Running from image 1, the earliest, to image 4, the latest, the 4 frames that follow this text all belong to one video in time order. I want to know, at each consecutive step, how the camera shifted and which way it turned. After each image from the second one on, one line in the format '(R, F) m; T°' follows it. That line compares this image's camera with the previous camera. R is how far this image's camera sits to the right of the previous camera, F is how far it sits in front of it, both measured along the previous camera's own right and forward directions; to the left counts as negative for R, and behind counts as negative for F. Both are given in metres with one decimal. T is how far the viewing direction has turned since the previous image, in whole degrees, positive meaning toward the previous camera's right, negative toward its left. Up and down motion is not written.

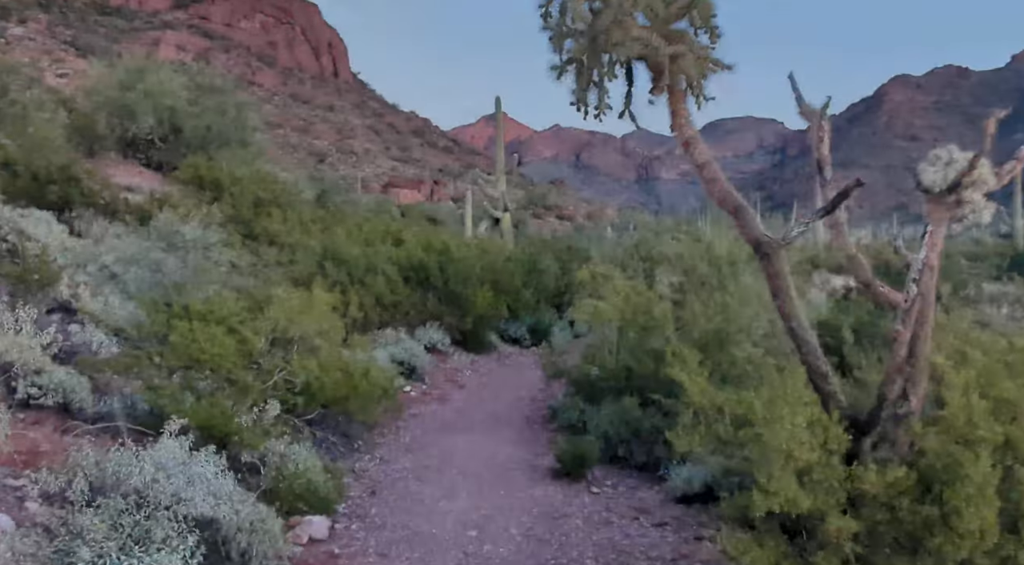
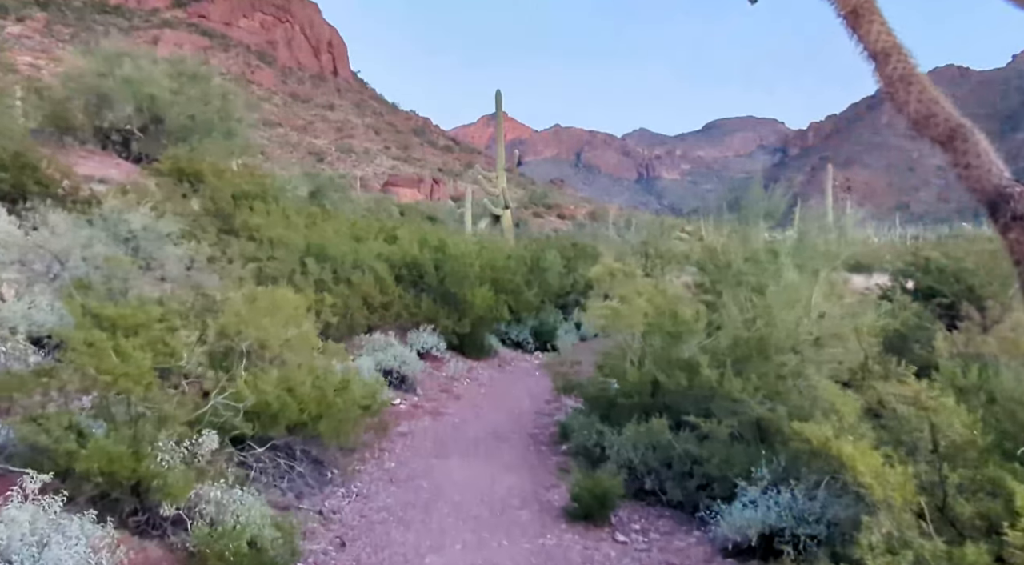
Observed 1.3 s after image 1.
(0.0, +1.5) m; 0°
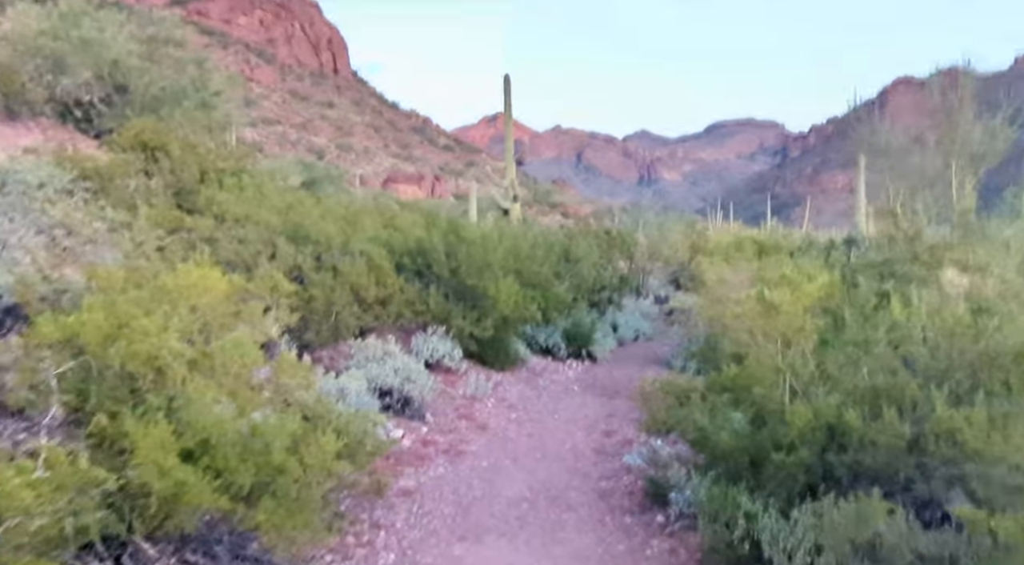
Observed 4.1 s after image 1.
(-0.4, +3.2) m; 0°
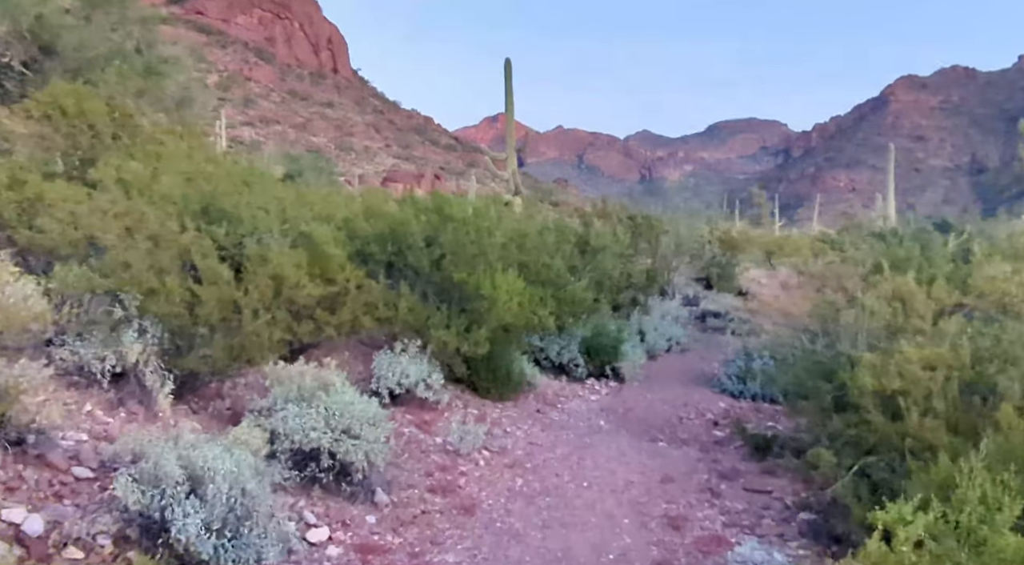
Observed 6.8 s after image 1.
(0.0, +3.3) m; 0°
